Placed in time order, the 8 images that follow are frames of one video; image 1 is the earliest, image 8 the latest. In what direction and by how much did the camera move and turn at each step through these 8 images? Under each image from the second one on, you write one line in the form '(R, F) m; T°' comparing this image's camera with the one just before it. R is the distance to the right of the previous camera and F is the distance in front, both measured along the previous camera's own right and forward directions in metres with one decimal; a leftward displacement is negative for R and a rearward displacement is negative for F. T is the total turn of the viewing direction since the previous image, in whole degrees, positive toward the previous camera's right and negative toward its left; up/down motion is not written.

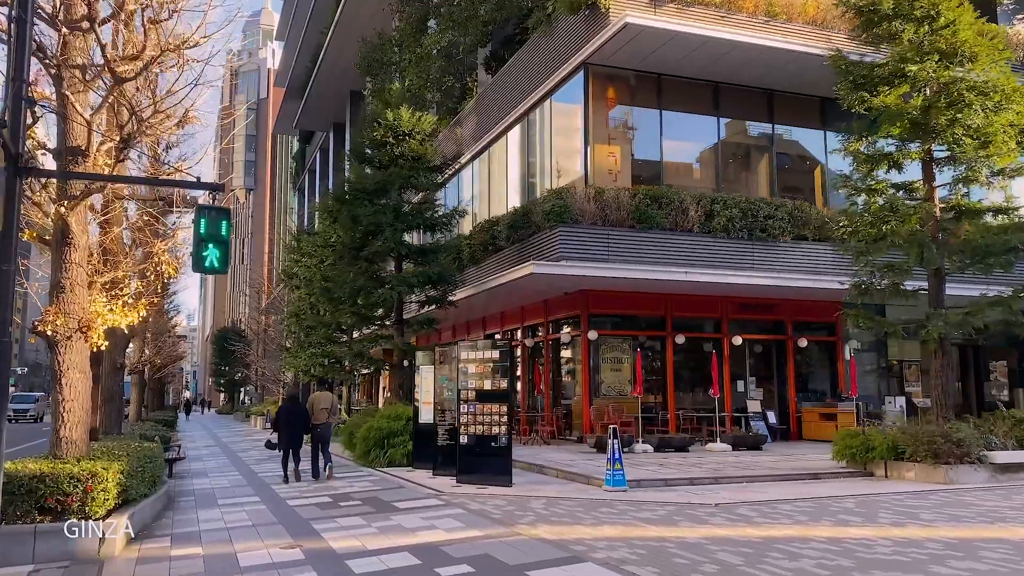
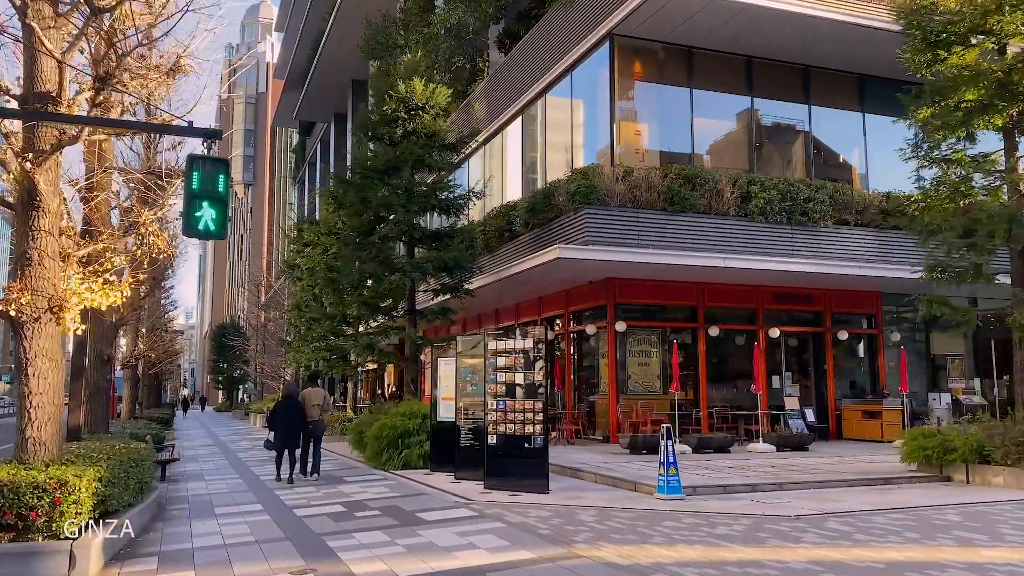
(-0.4, +1.3) m; 0°
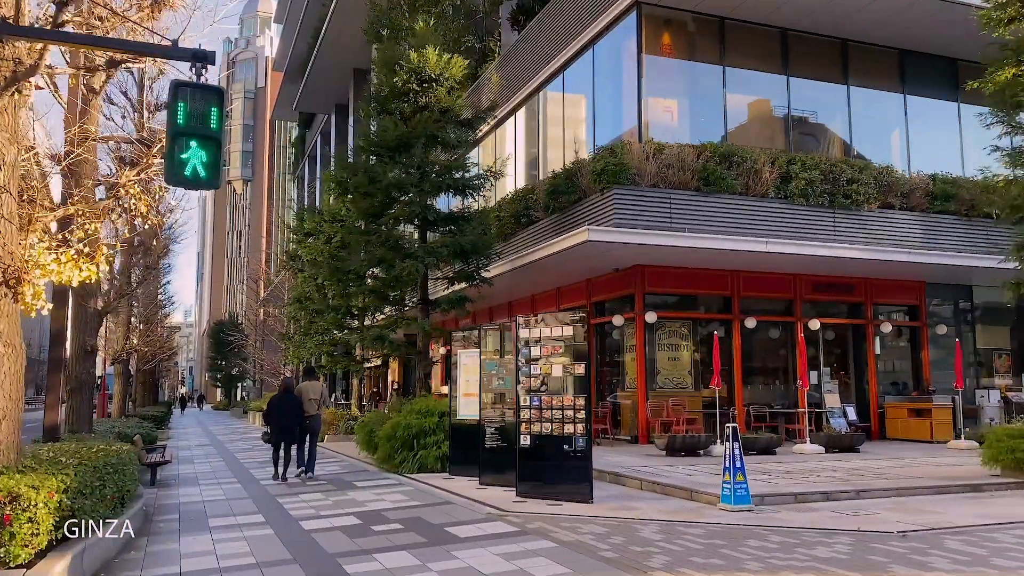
(-0.4, +1.3) m; 0°
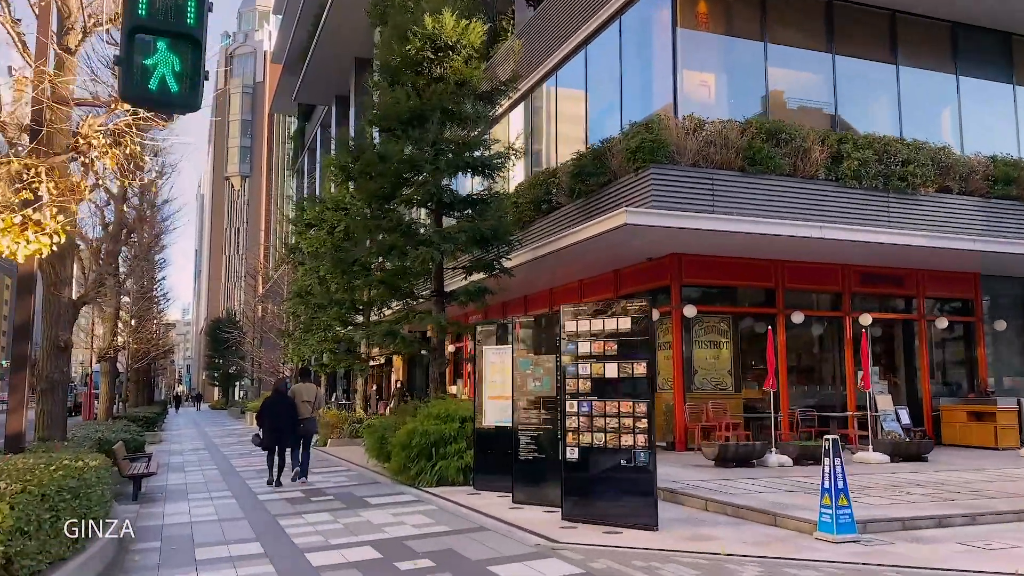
(-0.4, +1.4) m; 0°
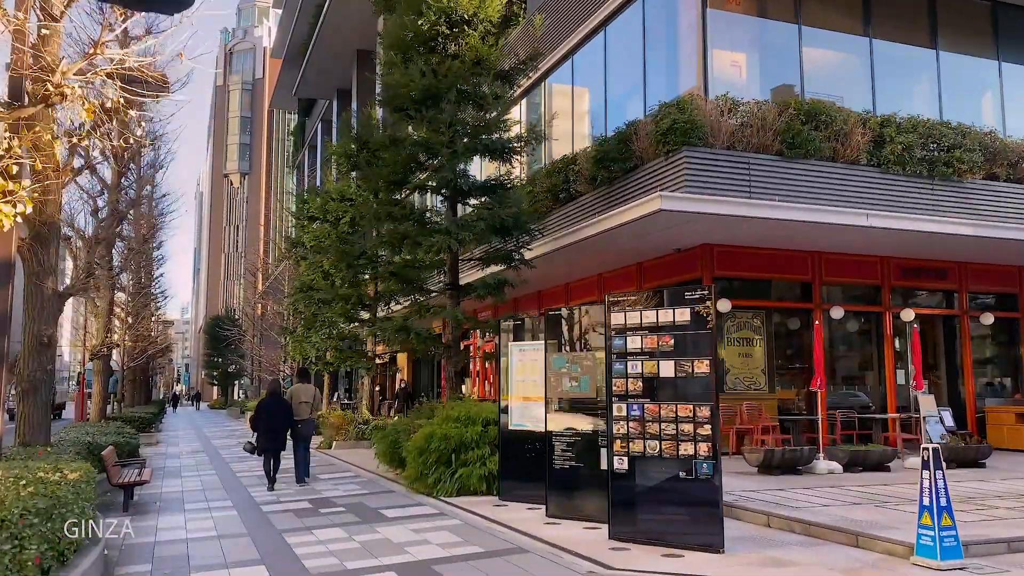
(-0.3, +0.9) m; 0°
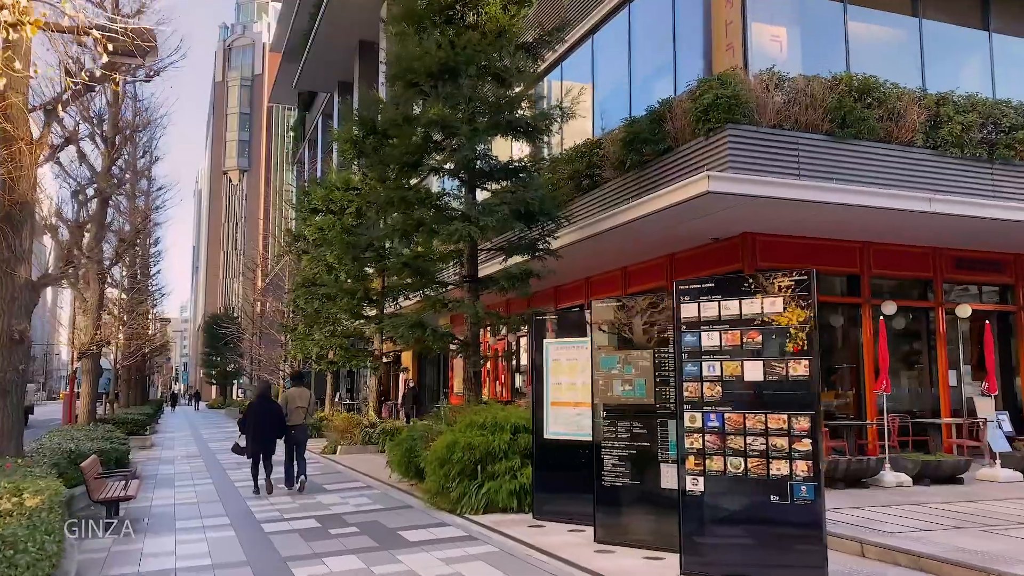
(-0.3, +1.1) m; 0°
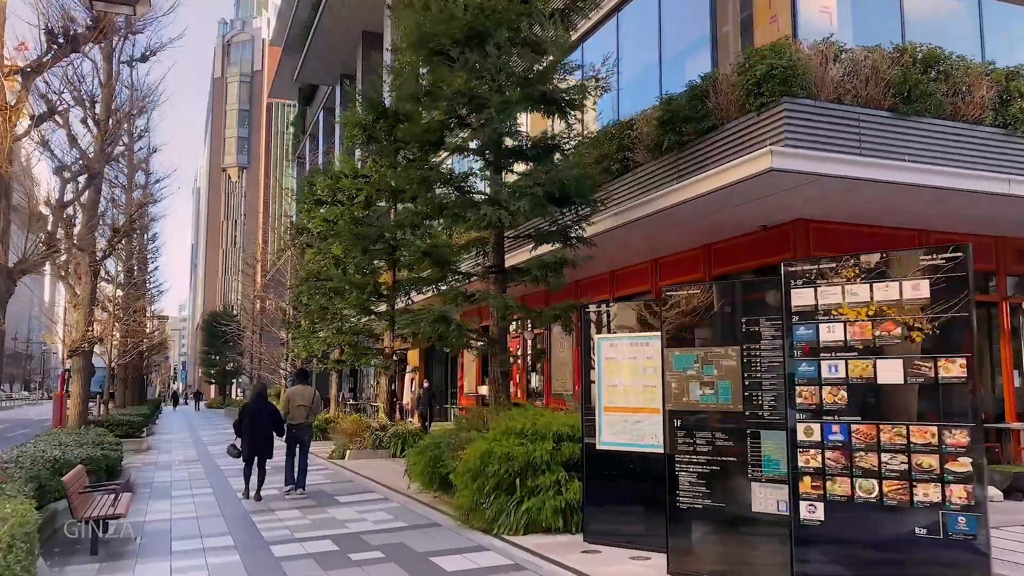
(-0.4, +1.1) m; 0°
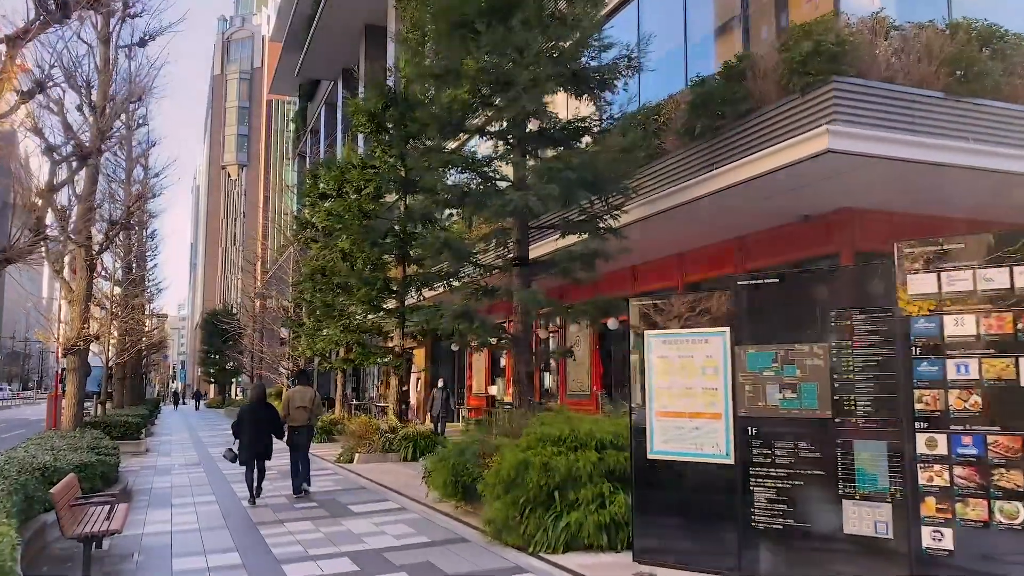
(-0.3, +0.7) m; 0°
